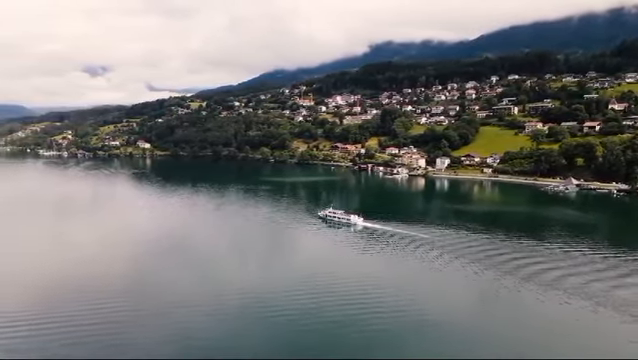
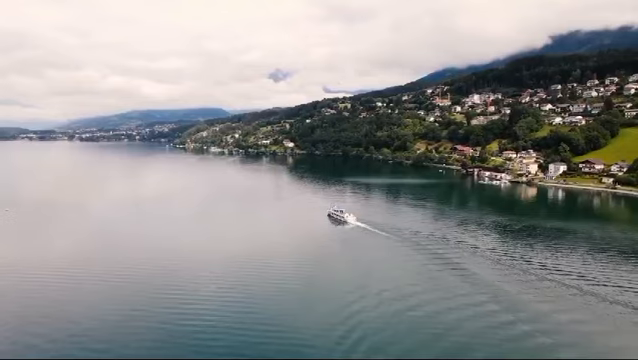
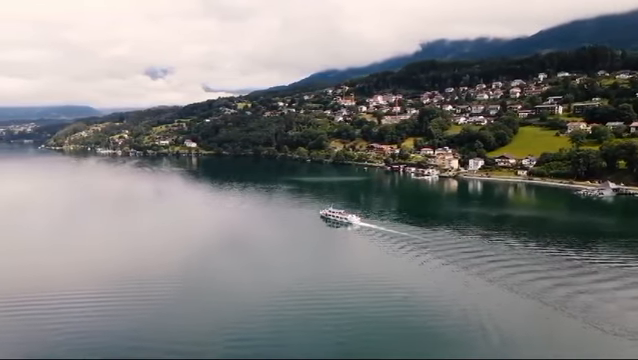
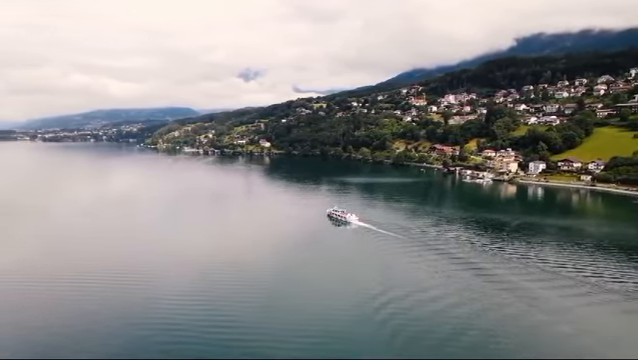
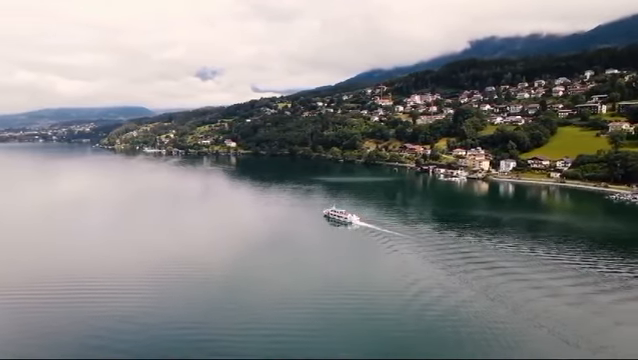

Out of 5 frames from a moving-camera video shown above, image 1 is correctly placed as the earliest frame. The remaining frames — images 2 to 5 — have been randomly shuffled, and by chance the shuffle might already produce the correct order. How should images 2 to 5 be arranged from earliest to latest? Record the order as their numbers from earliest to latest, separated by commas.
3, 5, 4, 2
